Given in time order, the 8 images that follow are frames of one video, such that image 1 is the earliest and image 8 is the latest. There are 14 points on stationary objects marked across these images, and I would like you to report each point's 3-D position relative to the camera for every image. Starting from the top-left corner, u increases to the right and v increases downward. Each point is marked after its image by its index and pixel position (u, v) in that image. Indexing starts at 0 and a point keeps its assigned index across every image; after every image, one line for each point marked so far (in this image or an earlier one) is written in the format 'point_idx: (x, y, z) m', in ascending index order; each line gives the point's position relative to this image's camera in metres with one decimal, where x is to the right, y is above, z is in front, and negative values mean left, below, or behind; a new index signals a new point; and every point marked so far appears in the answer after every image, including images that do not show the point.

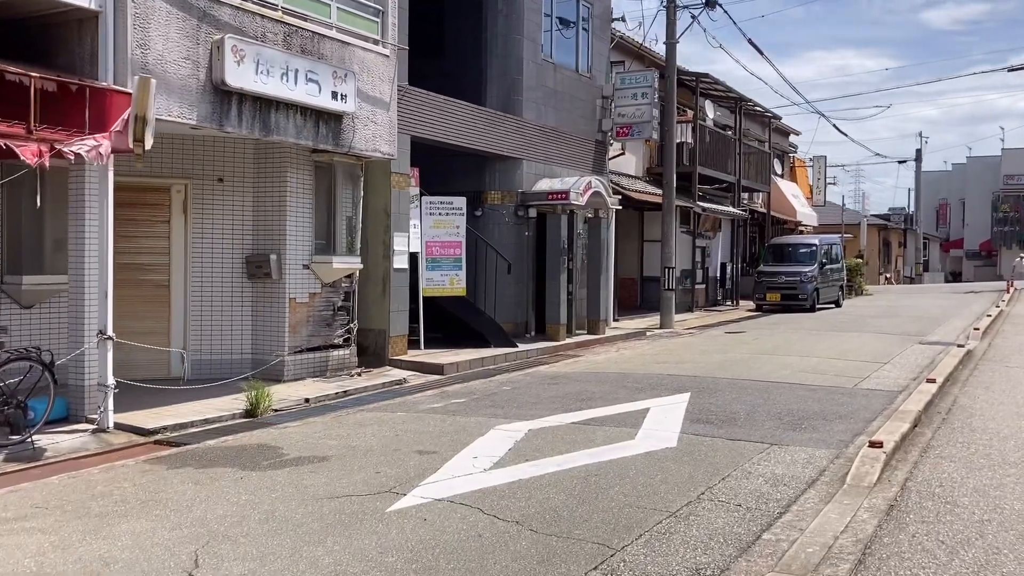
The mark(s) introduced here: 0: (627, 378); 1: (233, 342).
0: (+1.3, -1.1, +11.3) m
1: (-3.1, -0.6, +10.8) m
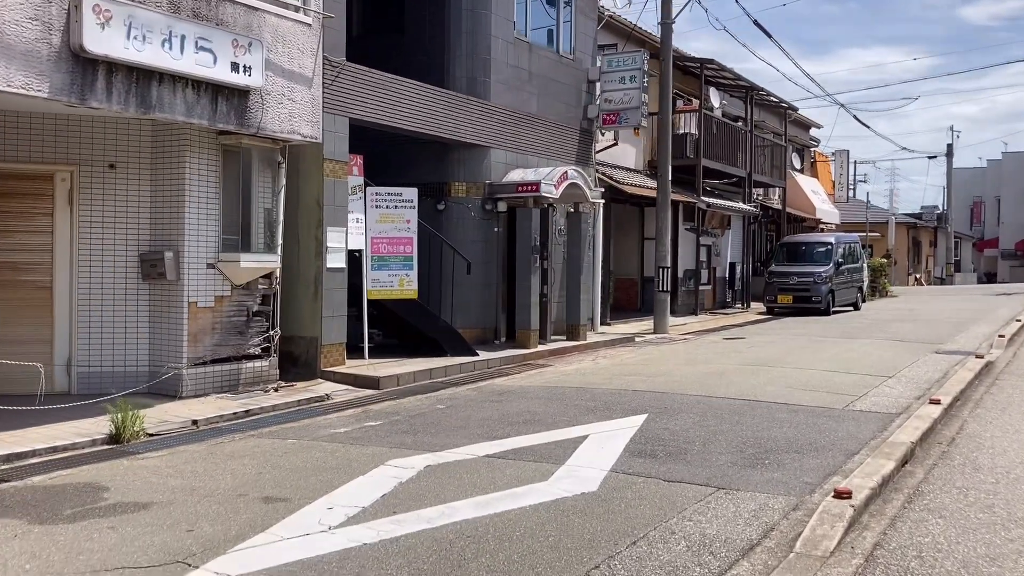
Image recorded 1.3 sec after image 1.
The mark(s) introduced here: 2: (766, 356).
0: (+0.7, -1.1, +9.8) m
1: (-3.8, -0.6, +9.4) m
2: (+3.6, -1.0, +13.6) m
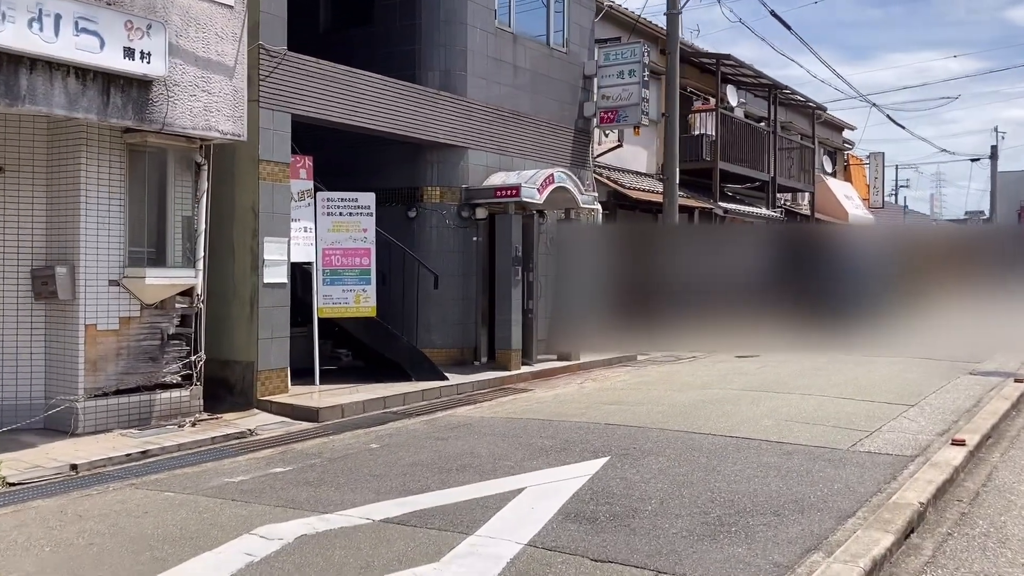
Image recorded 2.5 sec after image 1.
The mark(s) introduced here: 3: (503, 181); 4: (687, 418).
0: (+0.3, -1.3, +8.4) m
1: (-4.2, -0.8, +8.2) m
2: (+3.3, -1.1, +12.1) m
3: (-0.1, +1.4, +12.7) m
4: (+1.6, -1.2, +9.1) m
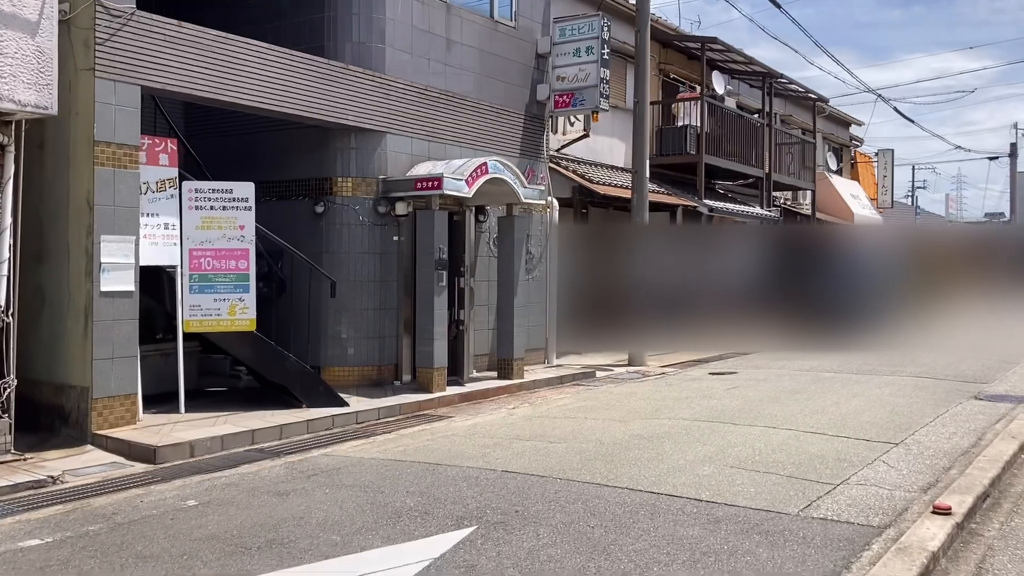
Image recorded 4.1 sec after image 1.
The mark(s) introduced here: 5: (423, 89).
0: (-0.7, -1.3, +6.6) m
1: (-5.2, -0.9, +6.5) m
2: (+2.5, -1.2, +10.3) m
3: (-1.0, +1.3, +10.9) m
4: (+0.7, -1.3, +7.2) m
5: (-1.1, +2.4, +11.6) m
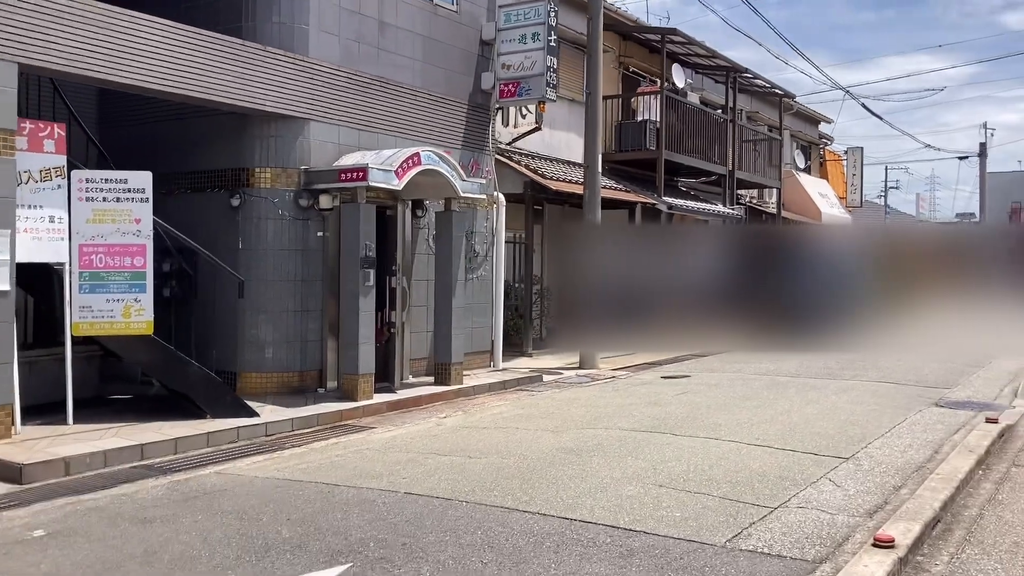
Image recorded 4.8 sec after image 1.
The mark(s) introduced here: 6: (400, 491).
0: (-1.3, -1.3, +5.9) m
1: (-5.8, -0.9, +5.6) m
2: (+1.8, -1.2, +9.6) m
3: (-1.7, +1.3, +10.1) m
4: (+0.1, -1.3, +6.5) m
5: (-1.8, +2.4, +10.8) m
6: (-0.7, -1.3, +6.3) m
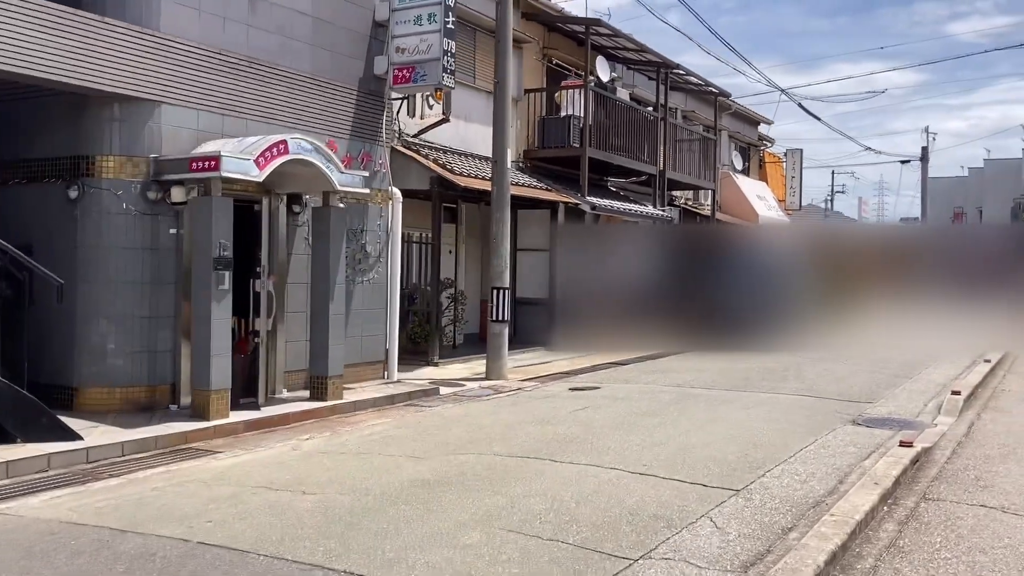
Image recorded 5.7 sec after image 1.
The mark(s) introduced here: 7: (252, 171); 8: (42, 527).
0: (-2.3, -1.4, +4.8) m
1: (-6.8, -0.9, +4.3) m
2: (+0.6, -1.3, +8.6) m
3: (-2.8, +1.3, +9.0) m
4: (-0.9, -1.4, +5.5) m
5: (-3.0, +2.4, +9.7) m
6: (-1.7, -1.4, +5.3) m
7: (-2.4, +1.1, +8.8) m
8: (-2.7, -1.4, +5.6) m
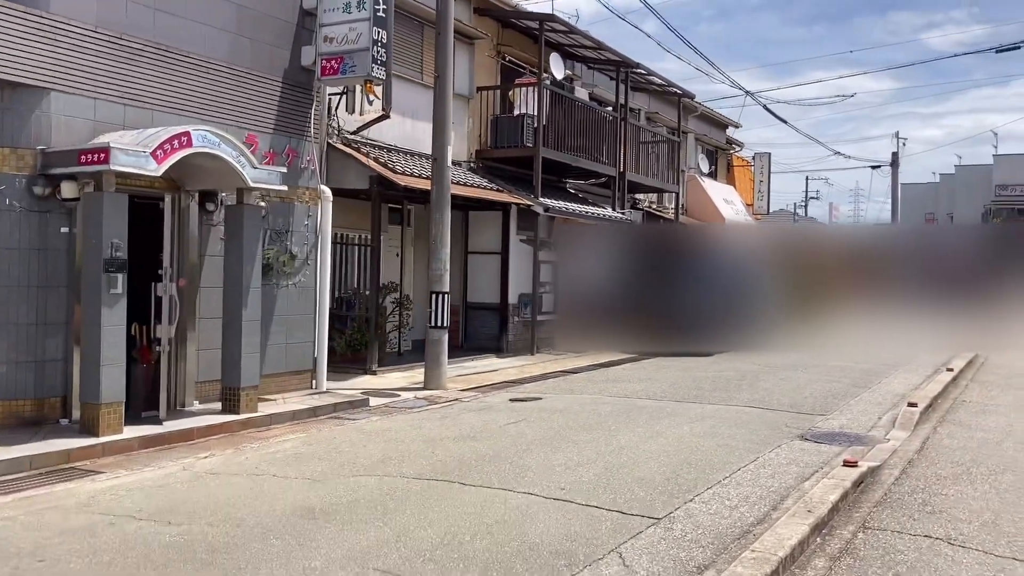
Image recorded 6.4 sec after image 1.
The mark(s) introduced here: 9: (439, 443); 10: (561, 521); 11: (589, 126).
0: (-2.9, -1.4, +4.1) m
1: (-7.3, -0.9, +3.5) m
2: (-0.1, -1.3, +8.0) m
3: (-3.5, +1.3, +8.3) m
4: (-1.5, -1.4, +4.8) m
5: (-3.7, +2.3, +9.0) m
6: (-2.4, -1.4, +4.6) m
7: (-3.1, +1.0, +8.1) m
8: (-3.3, -1.4, +4.9) m
9: (-0.6, -1.4, +8.3) m
10: (+0.3, -1.4, +5.7) m
11: (+1.6, +3.3, +19.4) m
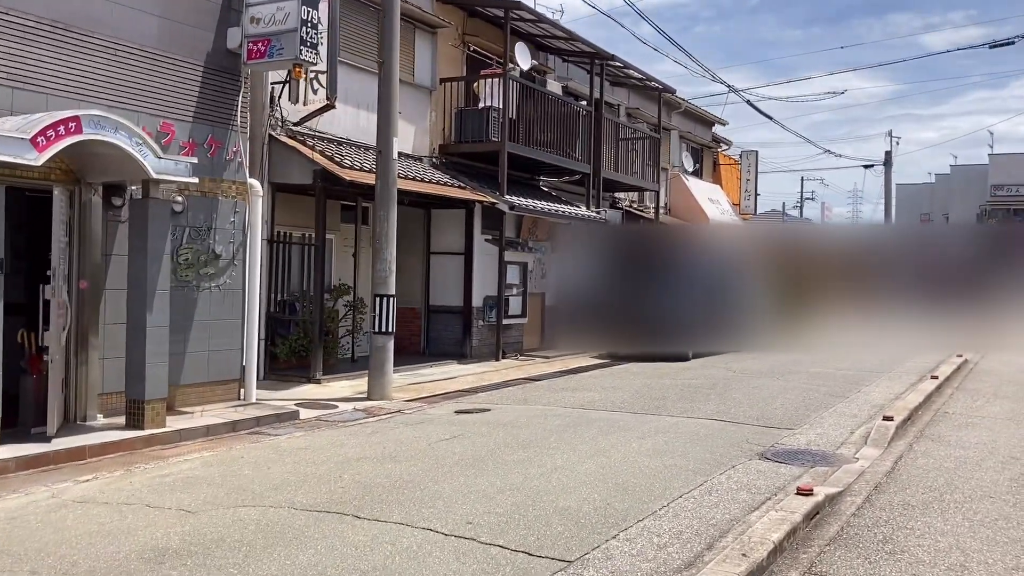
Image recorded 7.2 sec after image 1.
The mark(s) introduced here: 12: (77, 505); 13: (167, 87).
0: (-3.5, -1.4, +3.2) m
1: (-7.9, -0.9, +2.6) m
2: (-0.7, -1.4, +7.1) m
3: (-4.1, +1.2, +7.4) m
4: (-2.1, -1.4, +3.9) m
5: (-4.3, +2.3, +8.1) m
6: (-2.9, -1.4, +3.7) m
7: (-3.7, +1.0, +7.3) m
8: (-3.9, -1.4, +4.0) m
9: (-1.2, -1.4, +7.5) m
10: (-0.3, -1.4, +4.8) m
11: (+1.0, +3.2, +18.5) m
12: (-2.9, -1.4, +6.3) m
13: (-3.5, +2.0, +9.7) m
